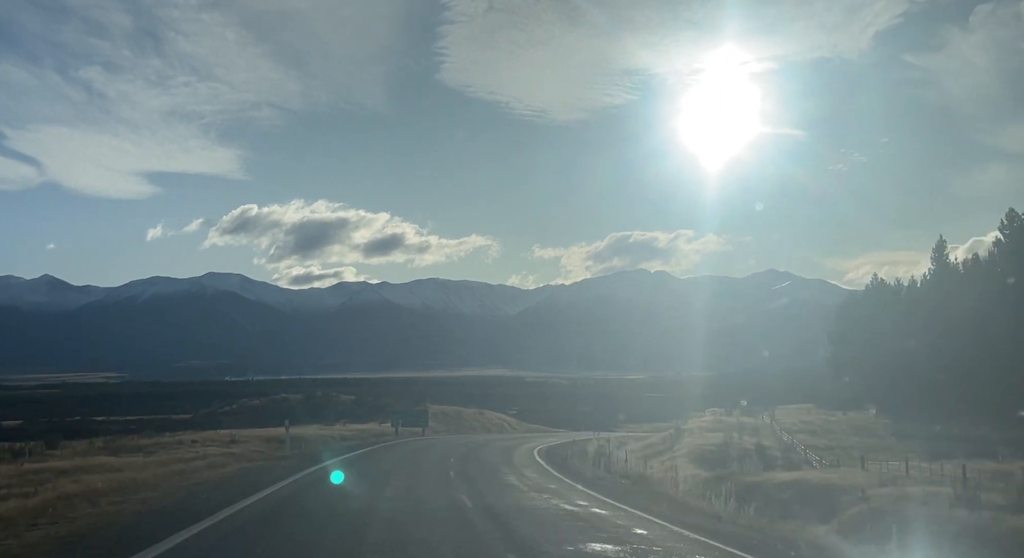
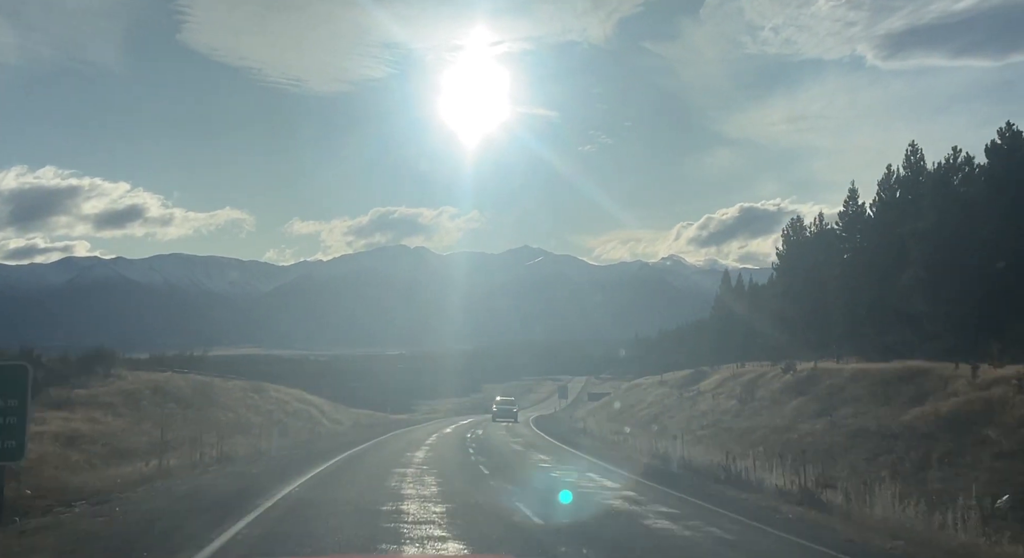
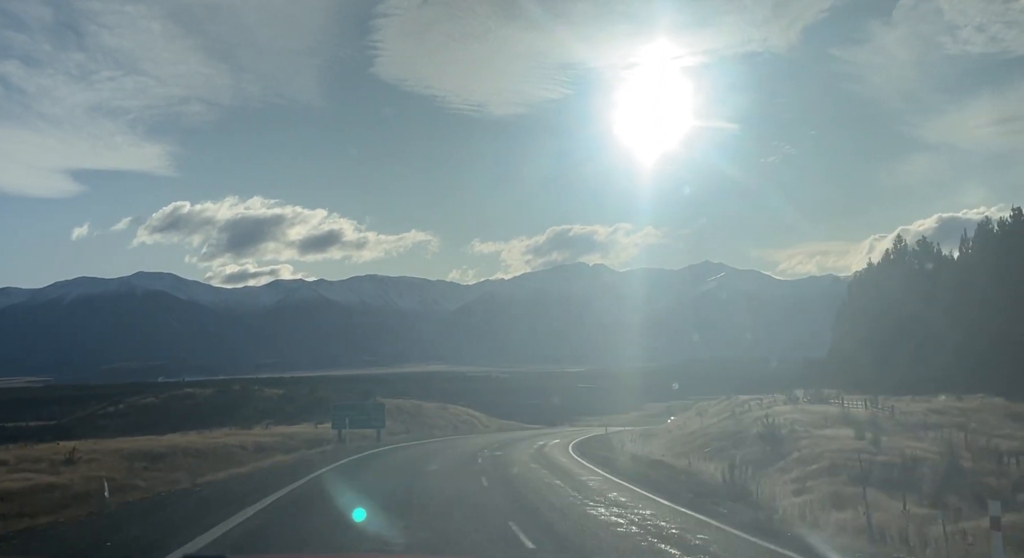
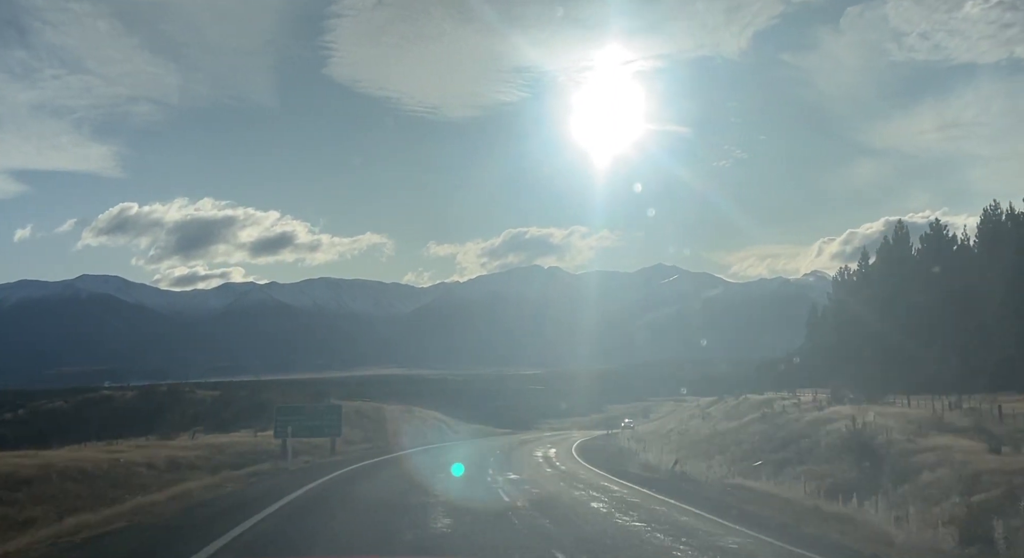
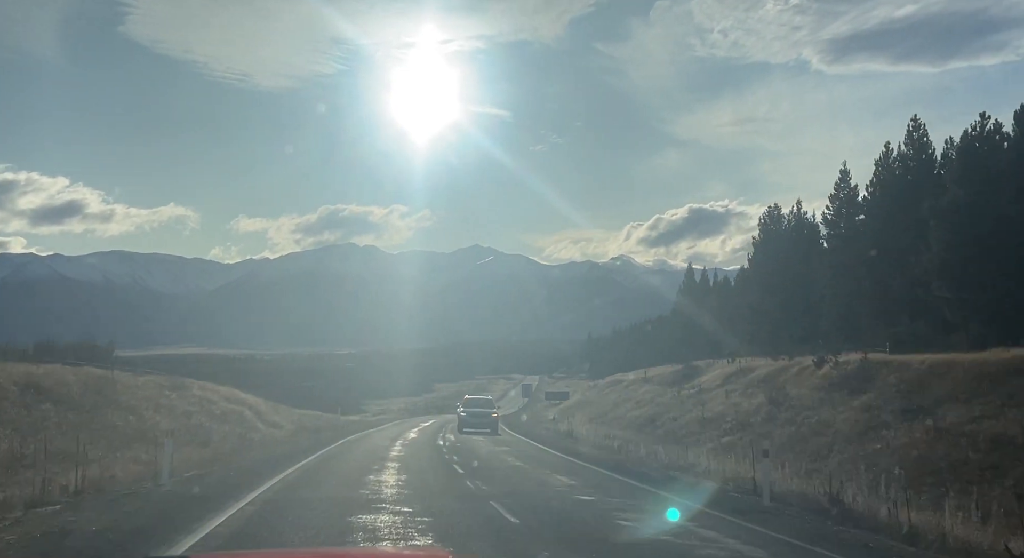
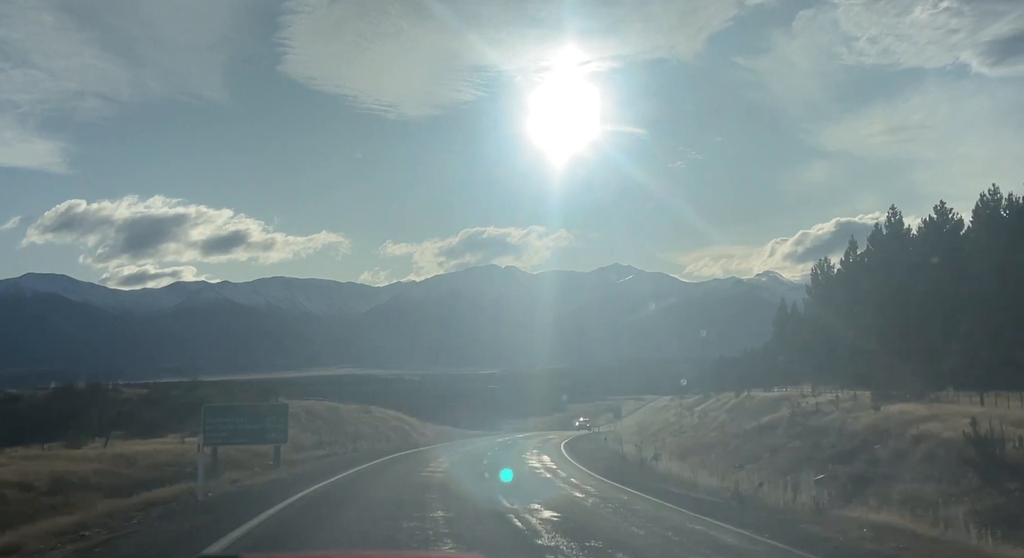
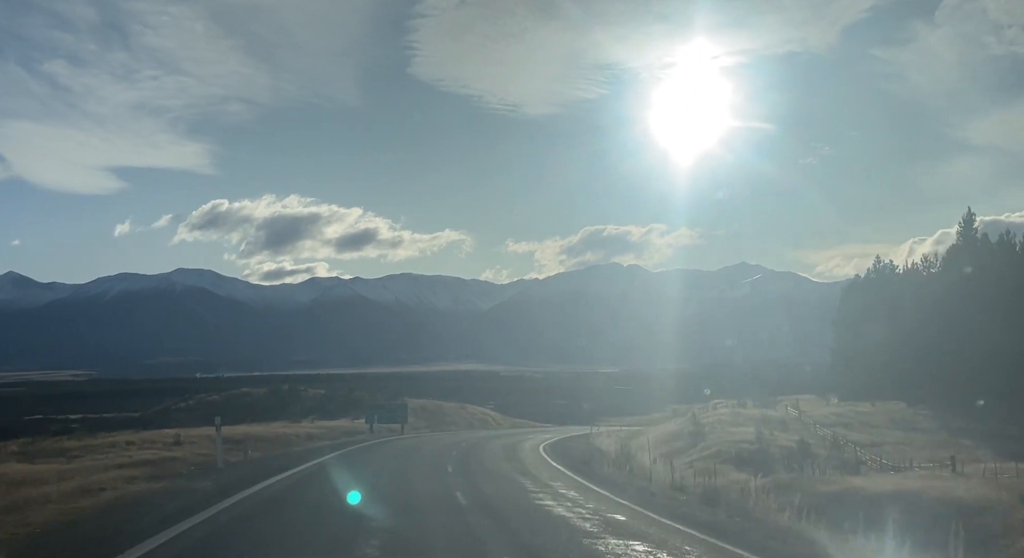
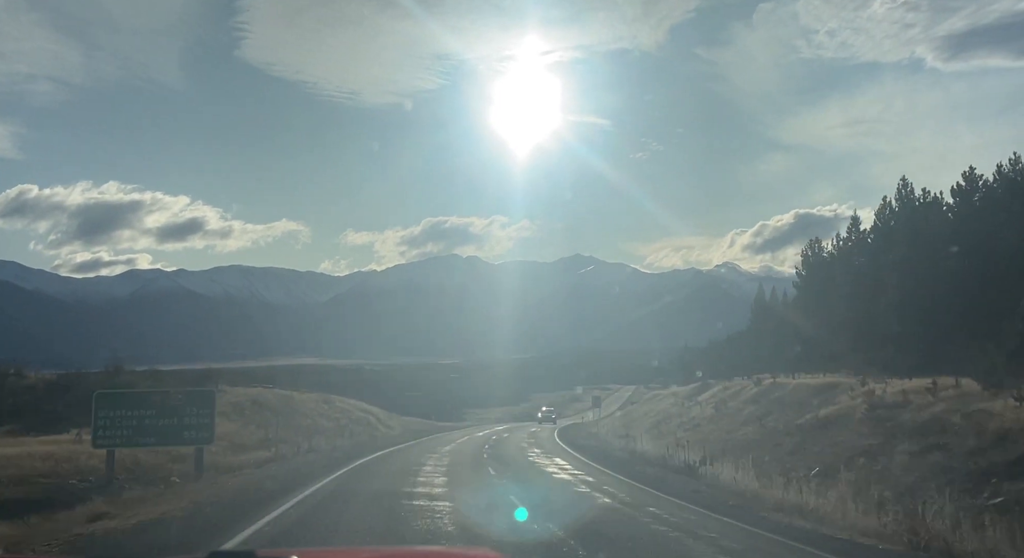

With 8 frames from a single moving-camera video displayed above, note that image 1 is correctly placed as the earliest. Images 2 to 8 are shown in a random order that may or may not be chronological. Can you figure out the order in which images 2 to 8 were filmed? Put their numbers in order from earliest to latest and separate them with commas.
7, 3, 4, 6, 8, 2, 5
